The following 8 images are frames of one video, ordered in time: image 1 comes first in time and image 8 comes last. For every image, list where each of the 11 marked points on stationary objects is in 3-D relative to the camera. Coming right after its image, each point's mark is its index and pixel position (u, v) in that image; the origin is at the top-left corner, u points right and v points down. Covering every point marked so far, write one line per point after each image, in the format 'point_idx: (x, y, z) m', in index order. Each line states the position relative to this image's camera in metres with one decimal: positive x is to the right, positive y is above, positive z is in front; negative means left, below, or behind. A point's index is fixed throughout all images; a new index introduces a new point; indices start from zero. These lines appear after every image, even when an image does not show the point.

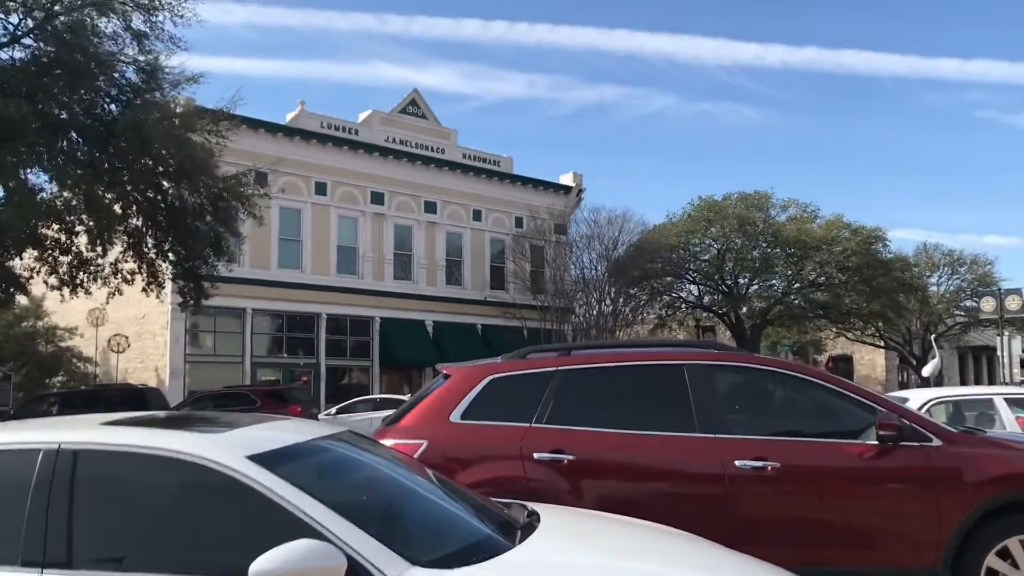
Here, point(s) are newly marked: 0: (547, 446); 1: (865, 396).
0: (+0.2, -0.9, +5.4) m
1: (+2.0, -0.6, +5.4) m
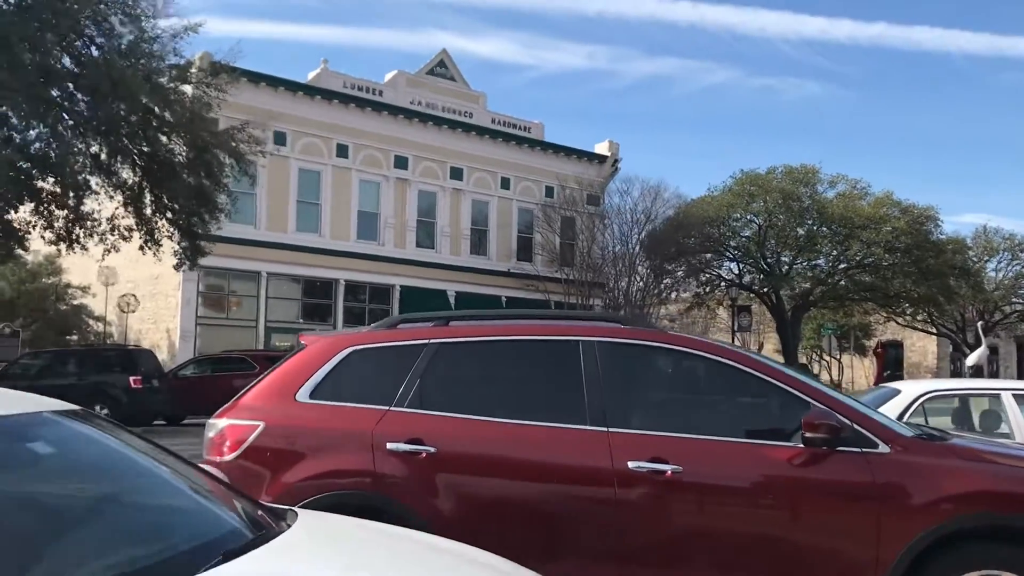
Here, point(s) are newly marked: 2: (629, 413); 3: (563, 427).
0: (-0.5, -0.6, +4.3) m
1: (+1.2, -0.4, +4.2) m
2: (+0.5, -0.5, +4.2) m
3: (+0.2, -0.6, +4.2) m
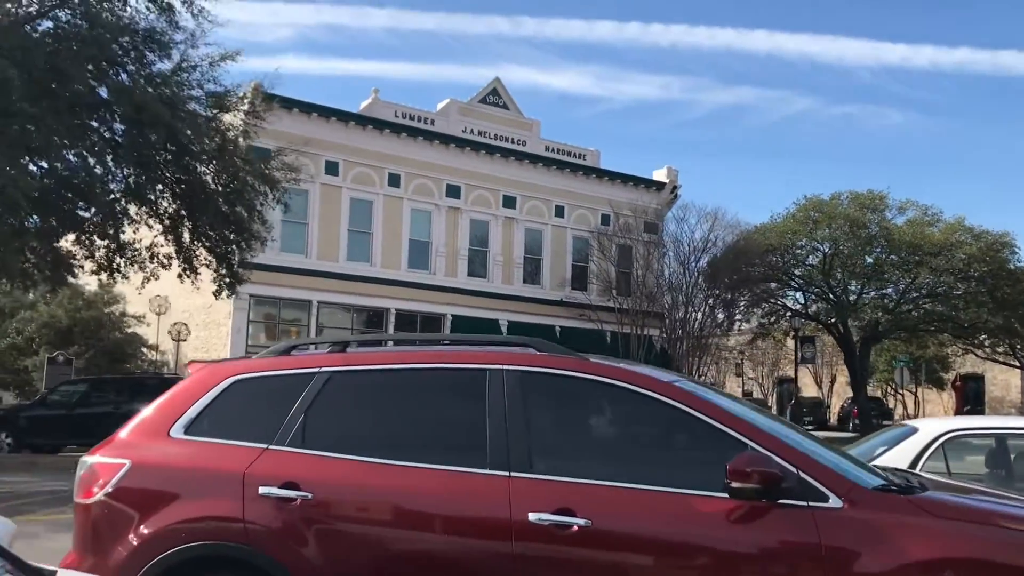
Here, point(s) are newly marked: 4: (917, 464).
0: (-0.9, -0.7, +3.8) m
1: (+0.8, -0.5, +3.6) m
2: (+0.1, -0.6, +3.7) m
3: (-0.2, -0.7, +3.7) m
4: (+2.6, -1.1, +6.2) m
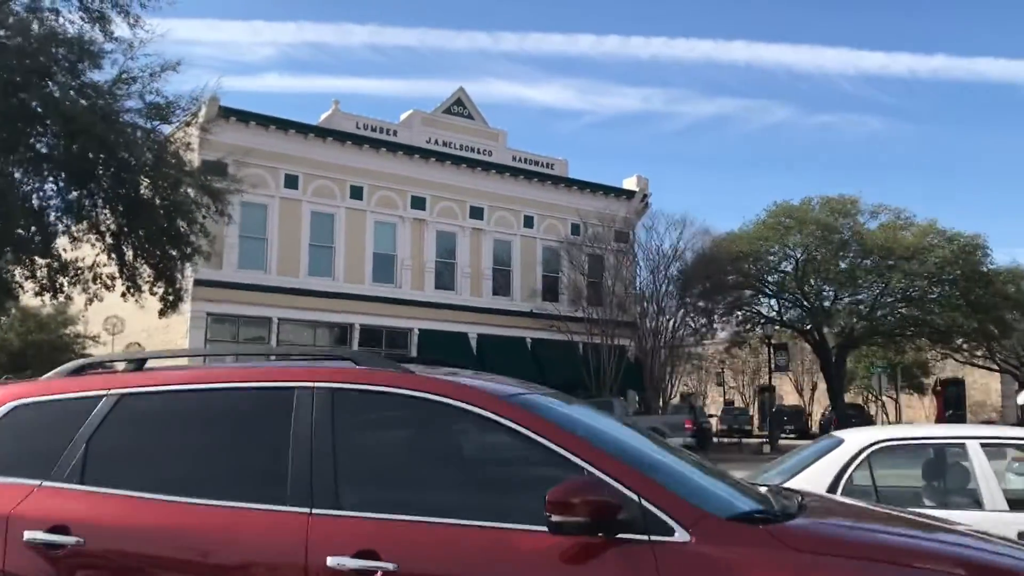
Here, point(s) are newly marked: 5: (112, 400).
0: (-1.6, -0.8, +3.2) m
1: (+0.2, -0.5, +3.1) m
2: (-0.6, -0.6, +3.1) m
3: (-0.8, -0.7, +3.1) m
4: (+1.9, -1.1, +5.7) m
5: (-1.4, -0.4, +3.5) m
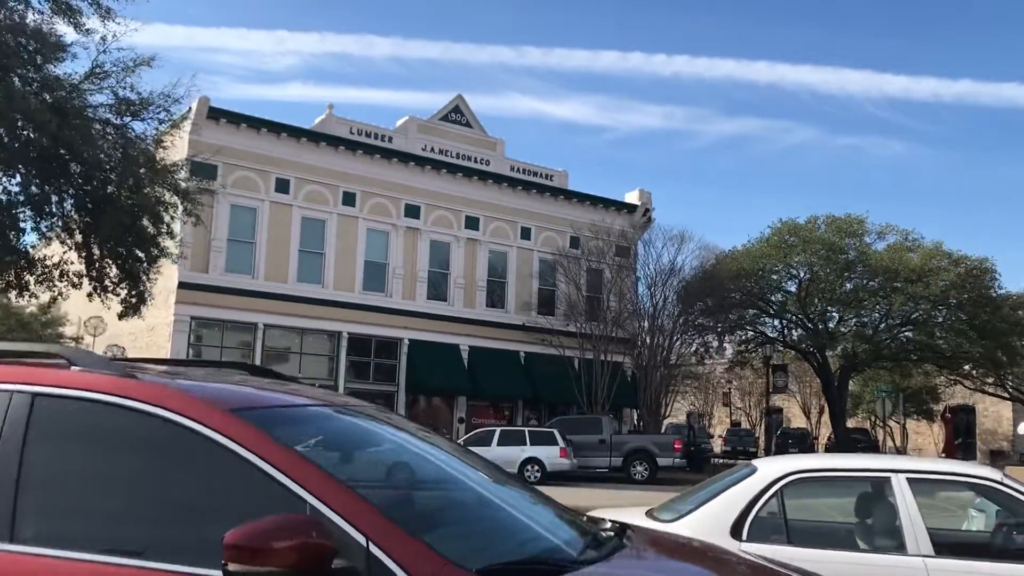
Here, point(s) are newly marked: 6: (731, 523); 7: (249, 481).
0: (-2.3, -0.7, +2.6) m
1: (-0.5, -0.5, +2.5) m
2: (-1.3, -0.6, +2.5) m
3: (-1.6, -0.6, +2.5) m
4: (+1.2, -1.2, +5.1) m
5: (-2.2, -0.3, +2.9) m
6: (+1.1, -1.2, +5.0) m
7: (-0.7, -0.5, +2.5) m
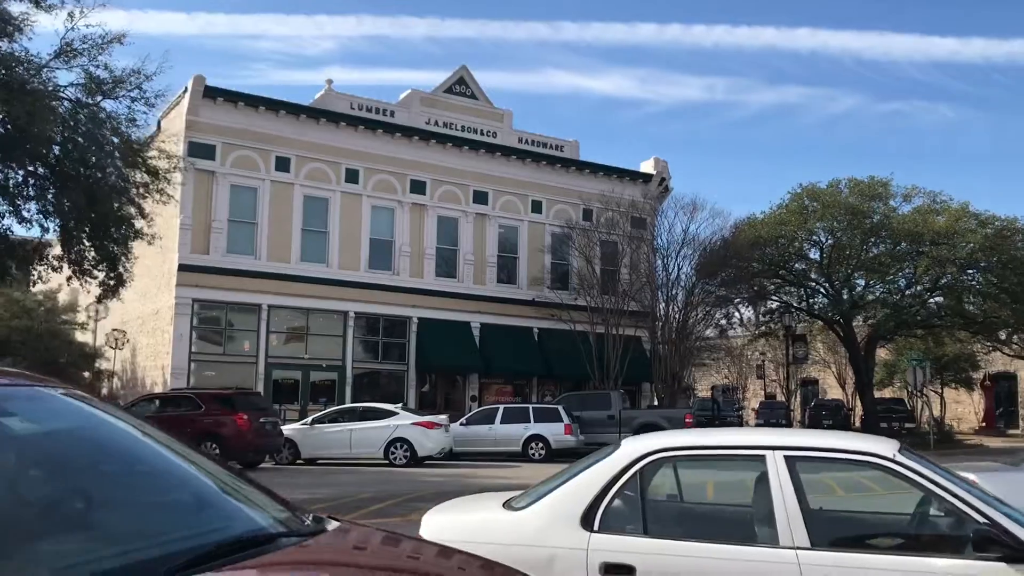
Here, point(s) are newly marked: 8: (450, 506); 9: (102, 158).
0: (-3.2, -0.6, +2.1) m
1: (-1.5, -0.4, +1.9) m
2: (-2.2, -0.5, +2.0) m
3: (-2.5, -0.6, +2.0) m
4: (+0.4, -1.0, +4.4) m
5: (-3.1, -0.2, +2.4) m
6: (+0.3, -1.0, +4.4) m
7: (-1.6, -0.4, +1.9) m
8: (-0.3, -1.1, +4.9) m
9: (-6.8, +2.2, +16.5) m
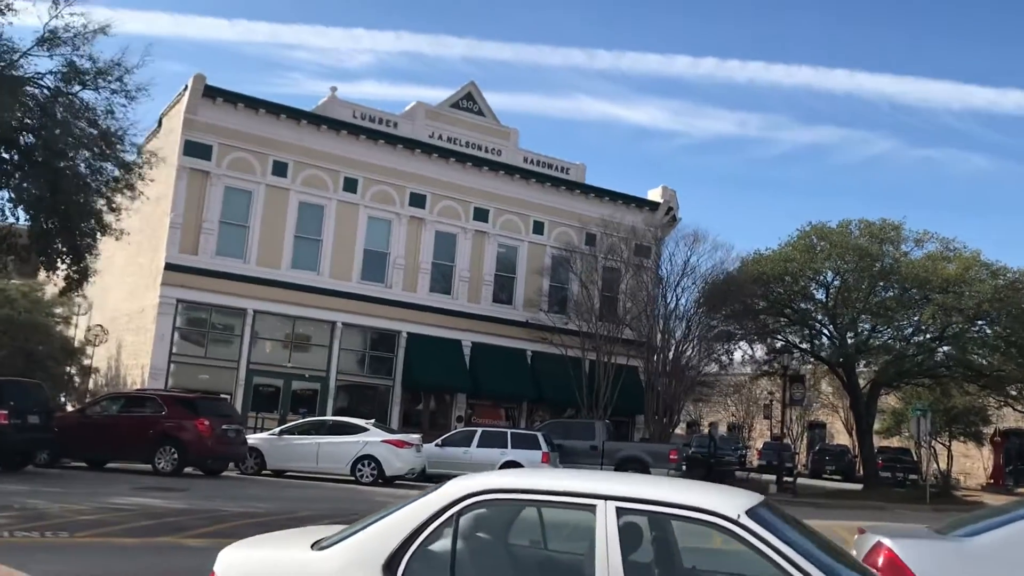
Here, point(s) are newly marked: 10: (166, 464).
0: (-4.0, -0.4, +1.6) m
1: (-2.3, -0.2, +1.3) m
2: (-3.0, -0.3, +1.5) m
3: (-3.3, -0.4, +1.5) m
4: (-0.4, -1.0, +3.8) m
5: (-3.9, 0.0, +1.9) m
6: (-0.5, -1.0, +3.8) m
7: (-2.4, -0.2, +1.4) m
8: (-1.1, -1.1, +4.3) m
9: (-7.2, +2.3, +16.2) m
10: (-6.4, -3.3, +18.0) m
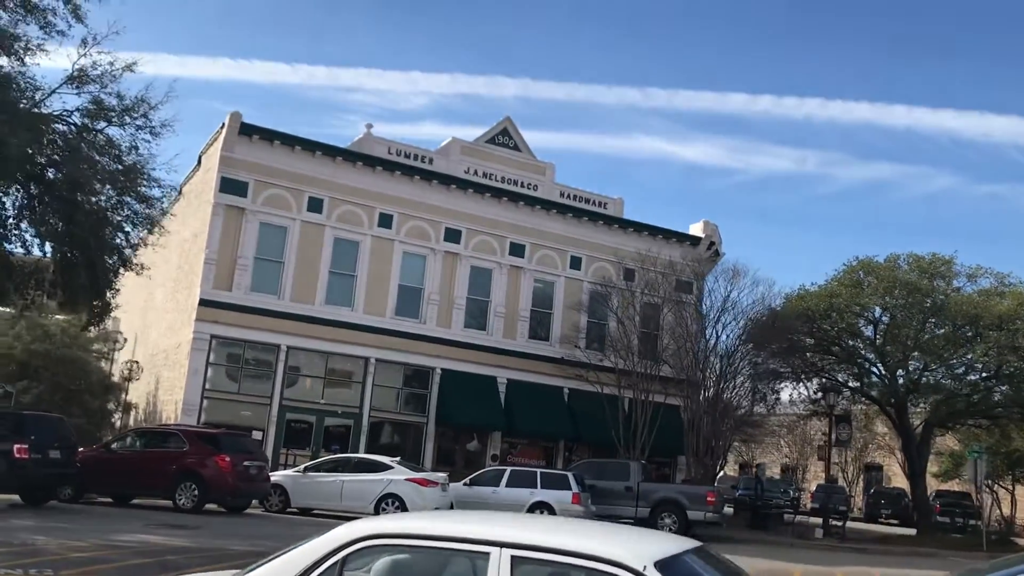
0: (-4.5, -0.4, +1.5) m
1: (-2.8, -0.2, +1.1) m
2: (-3.6, -0.3, +1.3) m
3: (-3.8, -0.3, +1.3) m
4: (-0.7, -1.1, +3.4) m
5: (-4.4, 0.0, +1.7) m
6: (-0.9, -1.1, +3.4) m
7: (-2.9, -0.2, +1.1) m
8: (-1.4, -1.2, +4.0) m
9: (-6.8, +1.7, +16.3) m
10: (-5.9, -3.9, +17.8) m
